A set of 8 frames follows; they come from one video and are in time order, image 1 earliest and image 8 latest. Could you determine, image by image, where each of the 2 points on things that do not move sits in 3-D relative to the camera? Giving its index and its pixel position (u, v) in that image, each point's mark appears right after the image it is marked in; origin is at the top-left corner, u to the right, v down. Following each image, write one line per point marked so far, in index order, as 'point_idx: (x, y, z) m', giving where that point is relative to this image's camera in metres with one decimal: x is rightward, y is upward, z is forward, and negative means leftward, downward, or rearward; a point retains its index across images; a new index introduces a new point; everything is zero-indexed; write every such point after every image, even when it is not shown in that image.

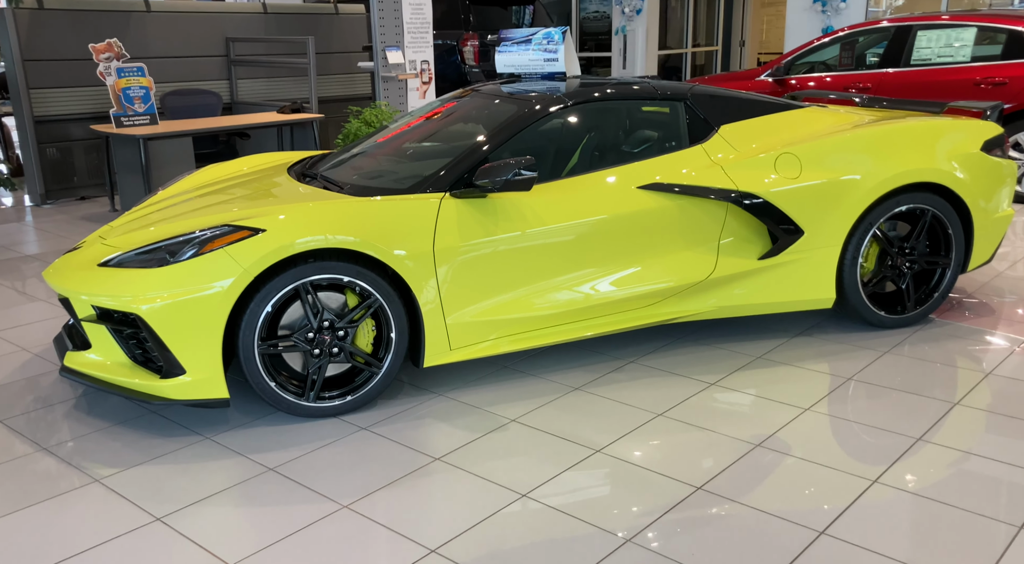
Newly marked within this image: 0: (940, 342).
0: (+2.0, -0.3, +4.1) m
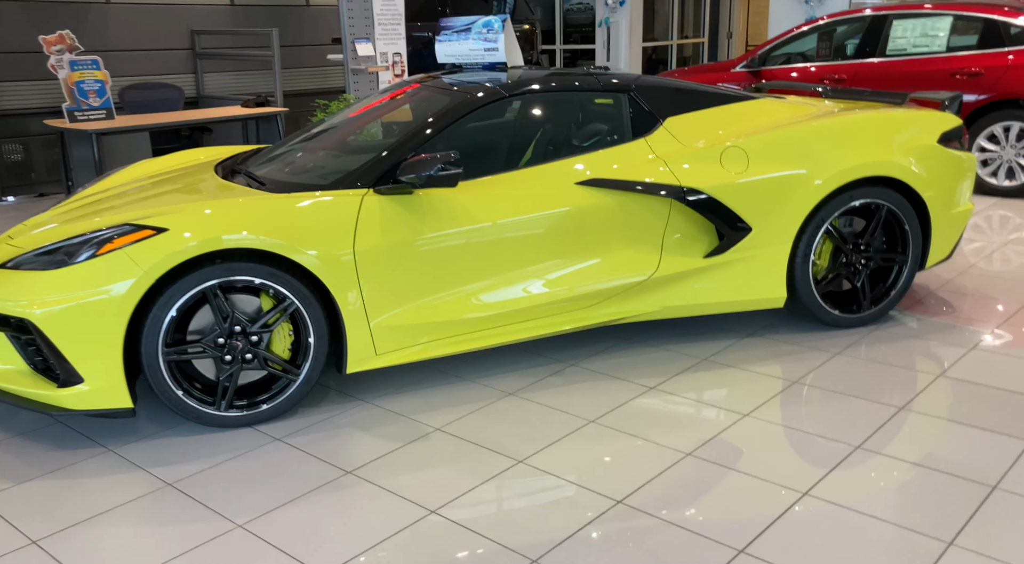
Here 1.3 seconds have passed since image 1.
0: (+1.7, -0.3, +3.9) m
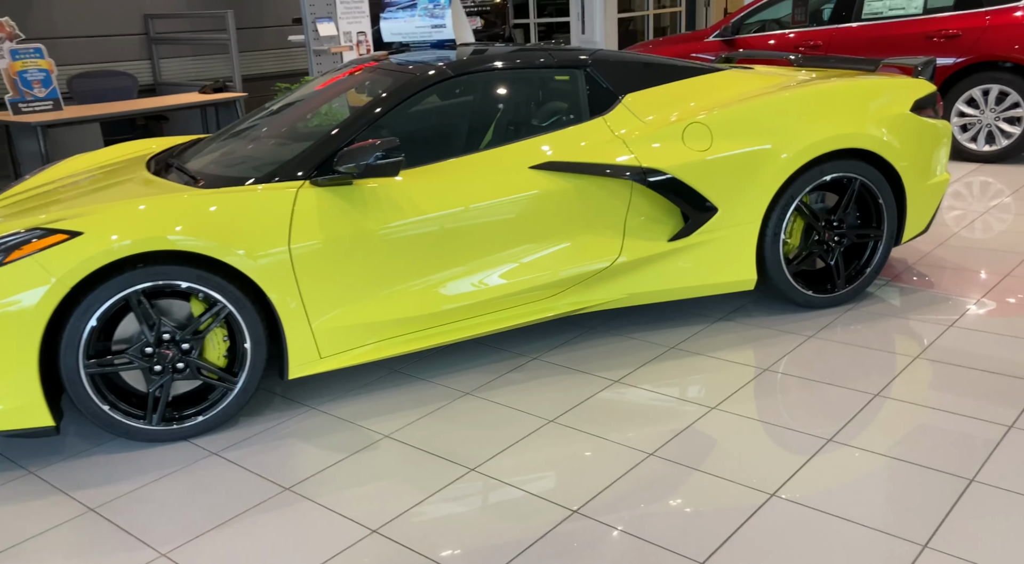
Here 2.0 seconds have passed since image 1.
0: (+1.5, -0.2, +3.7) m
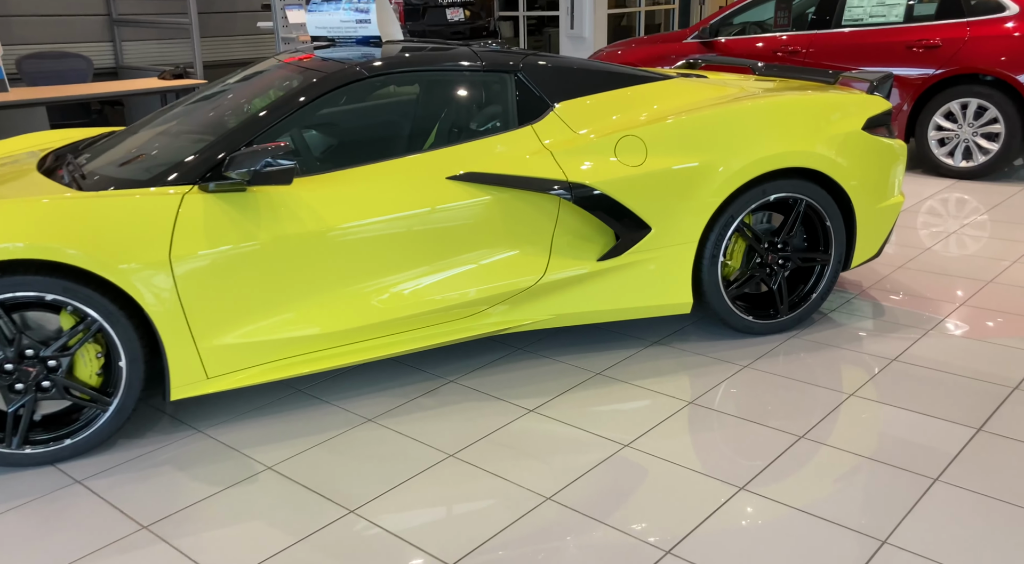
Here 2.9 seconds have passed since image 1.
0: (+1.2, -0.3, +3.5) m
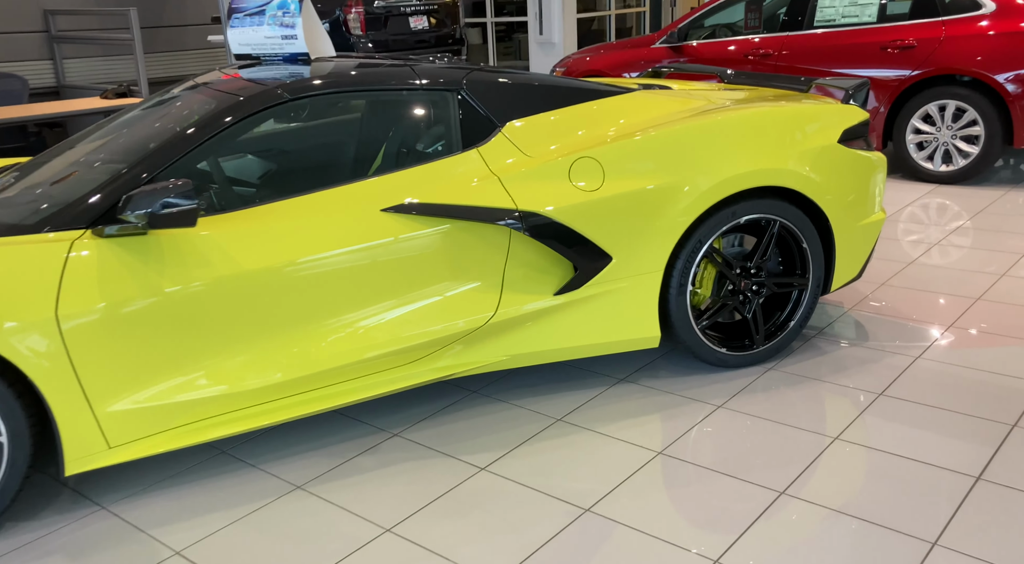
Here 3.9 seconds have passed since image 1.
0: (+1.0, -0.4, +3.2) m
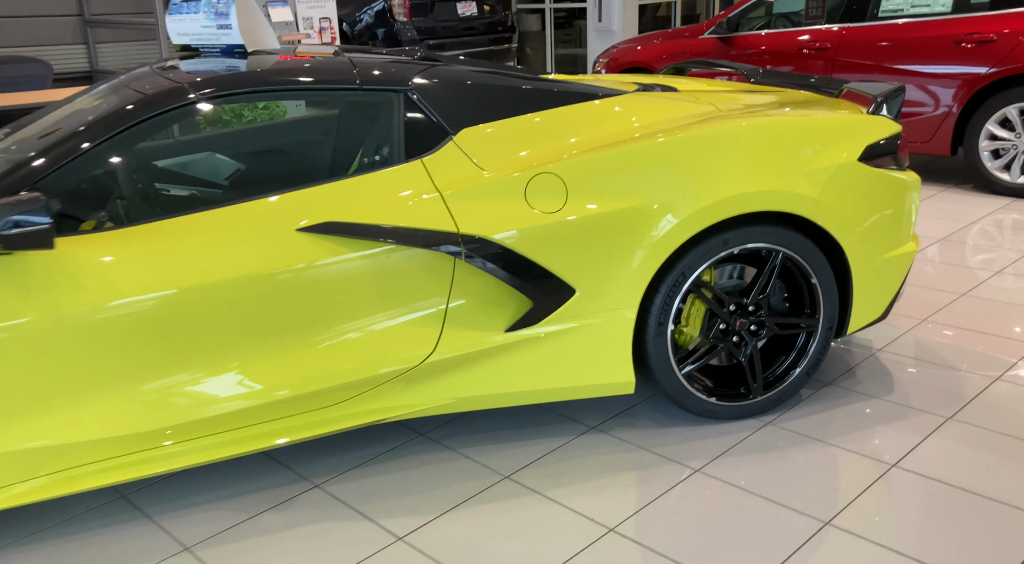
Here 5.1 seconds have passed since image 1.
0: (+0.9, -0.5, +2.8) m
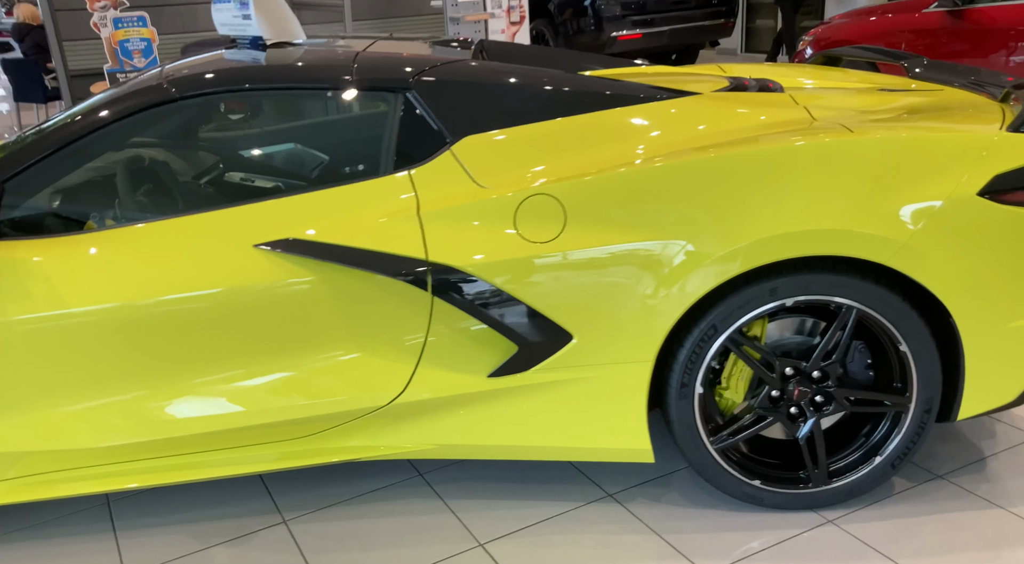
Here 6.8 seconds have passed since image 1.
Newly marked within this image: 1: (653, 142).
0: (+0.8, -0.7, +2.1) m
1: (+0.4, +0.4, +2.2) m
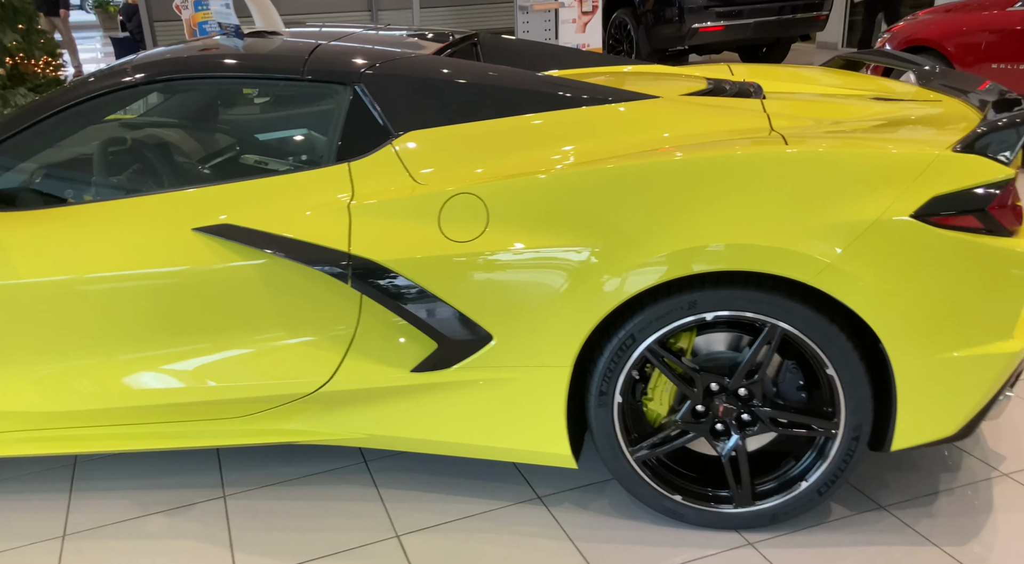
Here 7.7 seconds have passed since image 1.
0: (+0.6, -0.7, +2.0) m
1: (+0.2, +0.4, +2.2) m
